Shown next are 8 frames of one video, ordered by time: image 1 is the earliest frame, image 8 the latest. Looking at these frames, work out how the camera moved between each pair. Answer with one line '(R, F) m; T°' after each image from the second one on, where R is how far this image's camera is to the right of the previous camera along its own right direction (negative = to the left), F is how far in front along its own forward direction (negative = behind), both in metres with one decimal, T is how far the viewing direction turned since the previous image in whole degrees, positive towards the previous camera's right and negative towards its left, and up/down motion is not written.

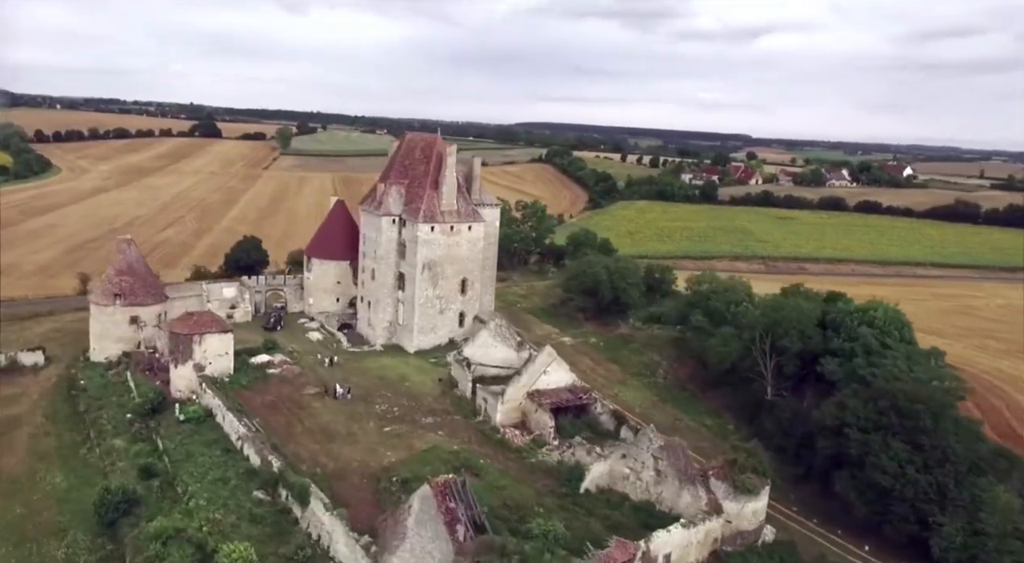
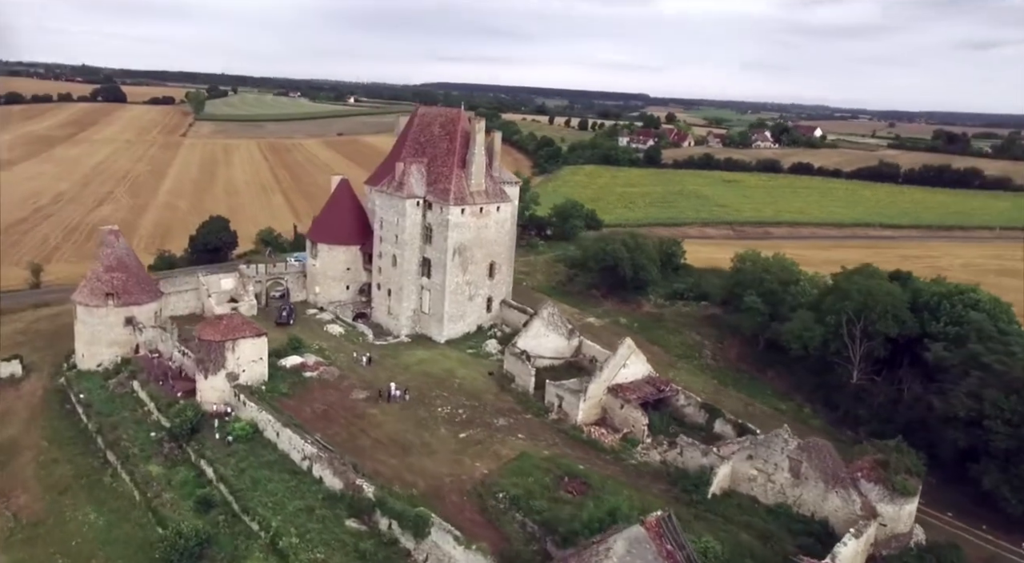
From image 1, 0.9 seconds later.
(-7.7, +3.3) m; +7°
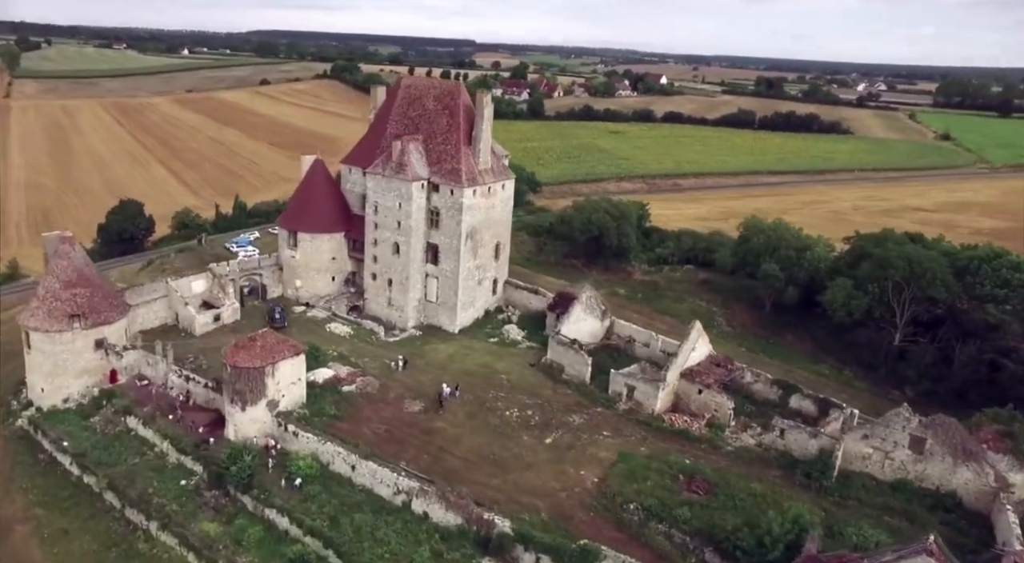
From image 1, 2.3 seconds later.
(-9.6, +3.9) m; +12°
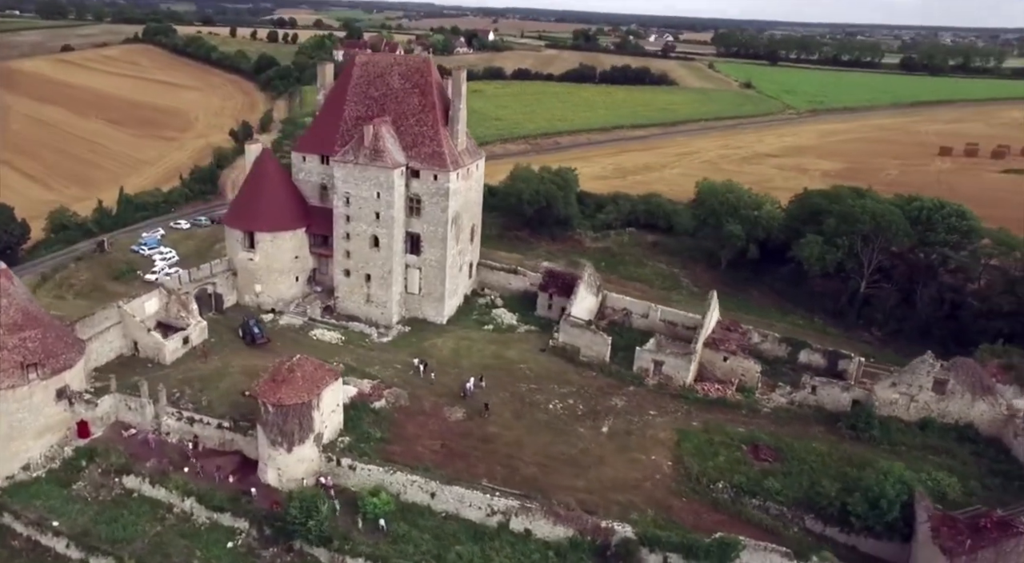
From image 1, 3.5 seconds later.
(-8.4, +2.9) m; +14°
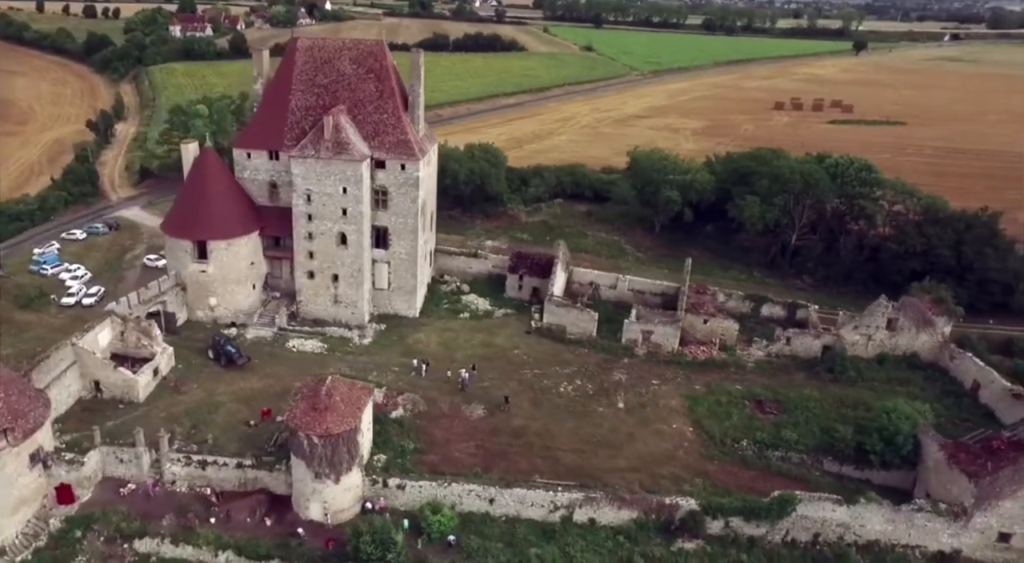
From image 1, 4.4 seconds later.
(-6.5, +1.6) m; +13°
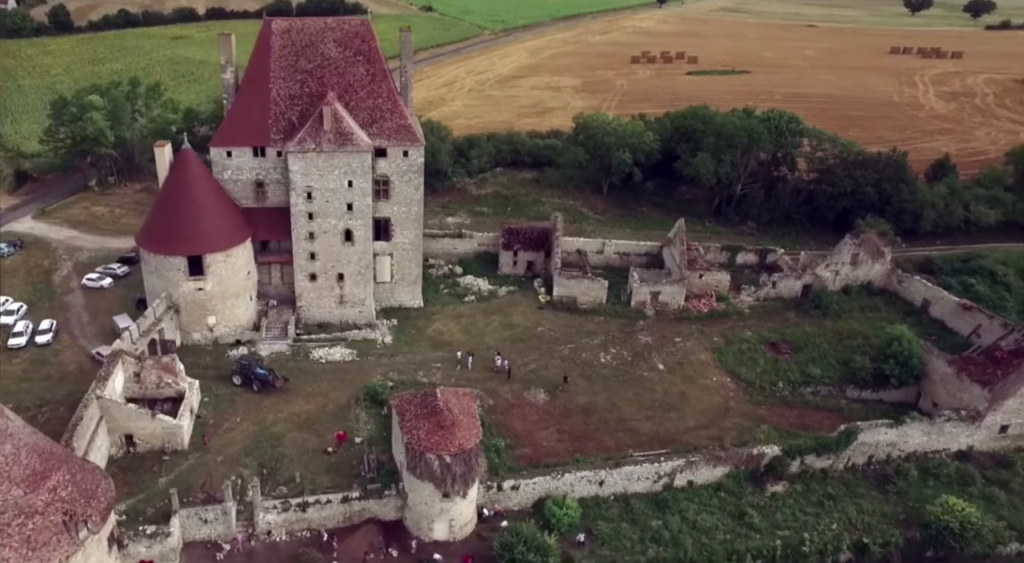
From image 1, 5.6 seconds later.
(-8.1, +1.8) m; +13°
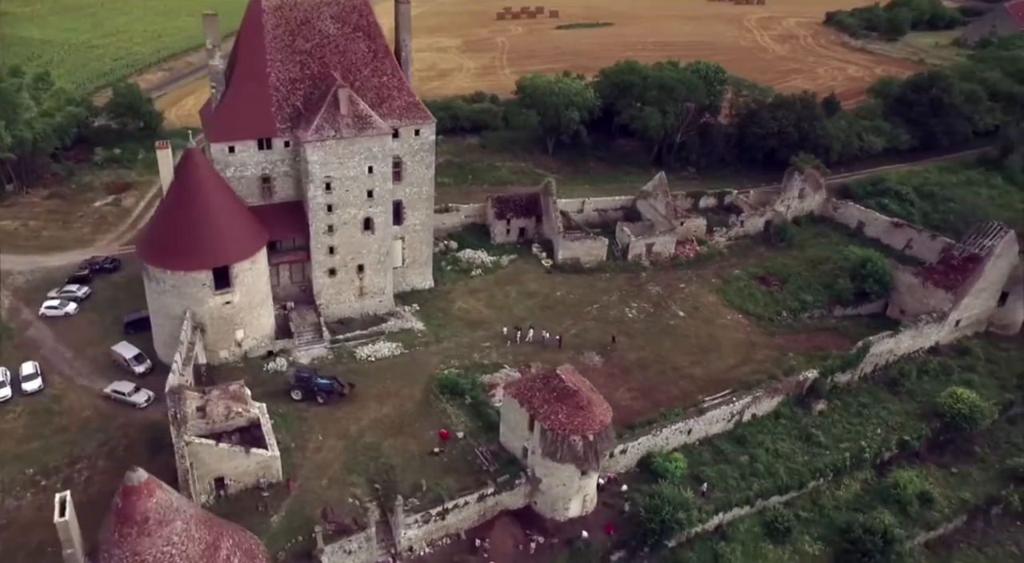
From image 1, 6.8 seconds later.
(-7.7, +1.1) m; +13°
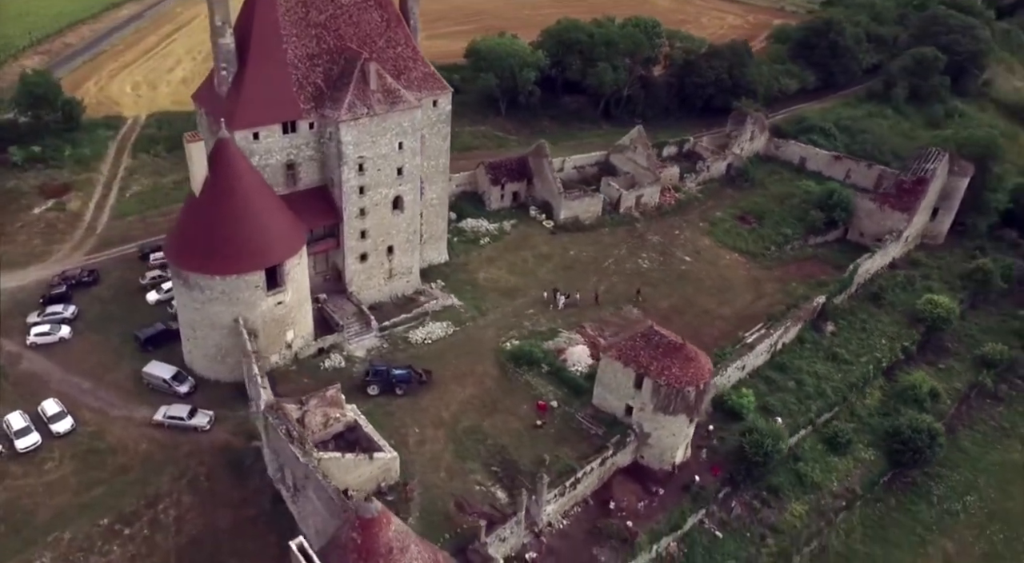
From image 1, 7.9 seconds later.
(-6.7, +0.8) m; +11°
